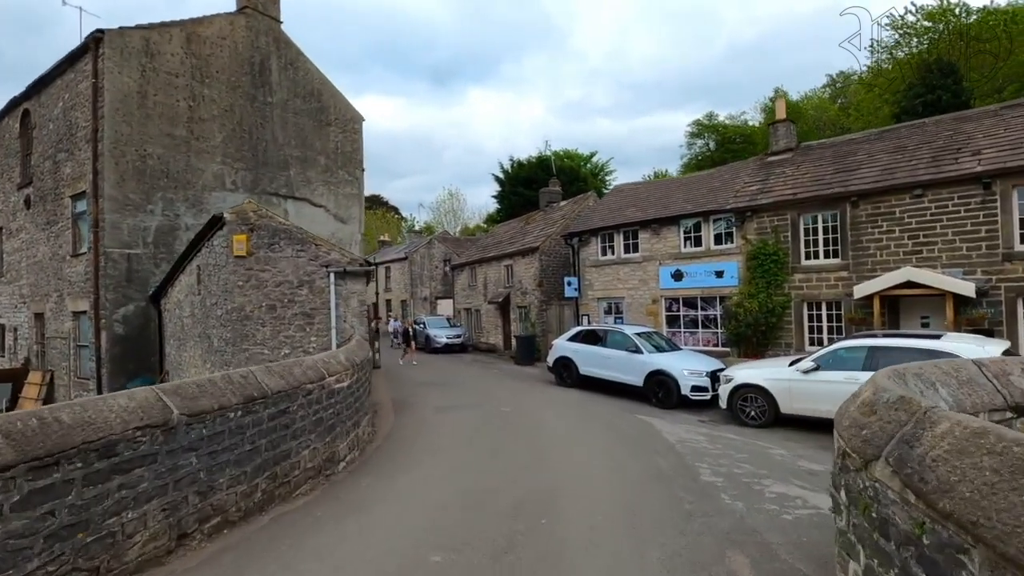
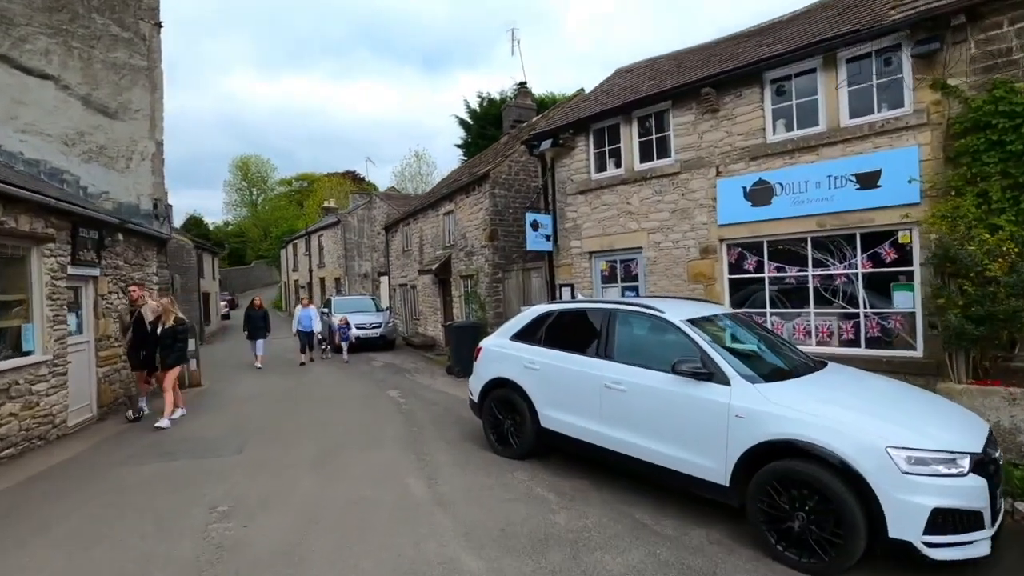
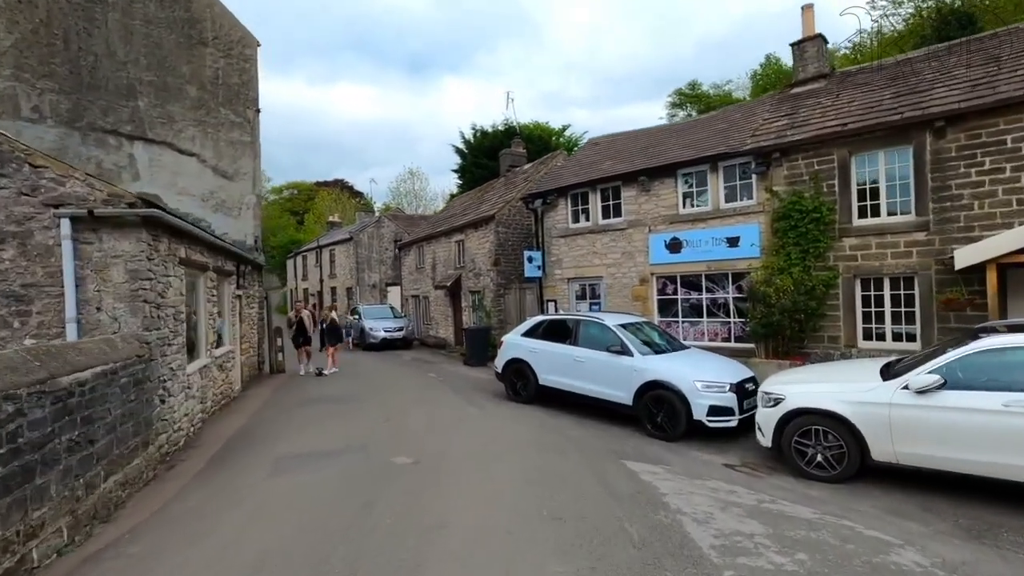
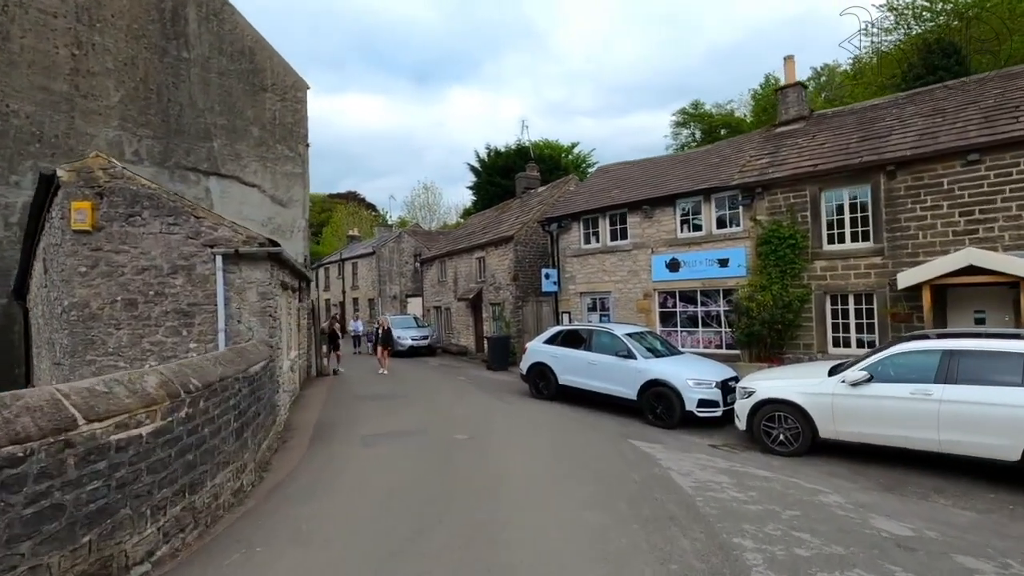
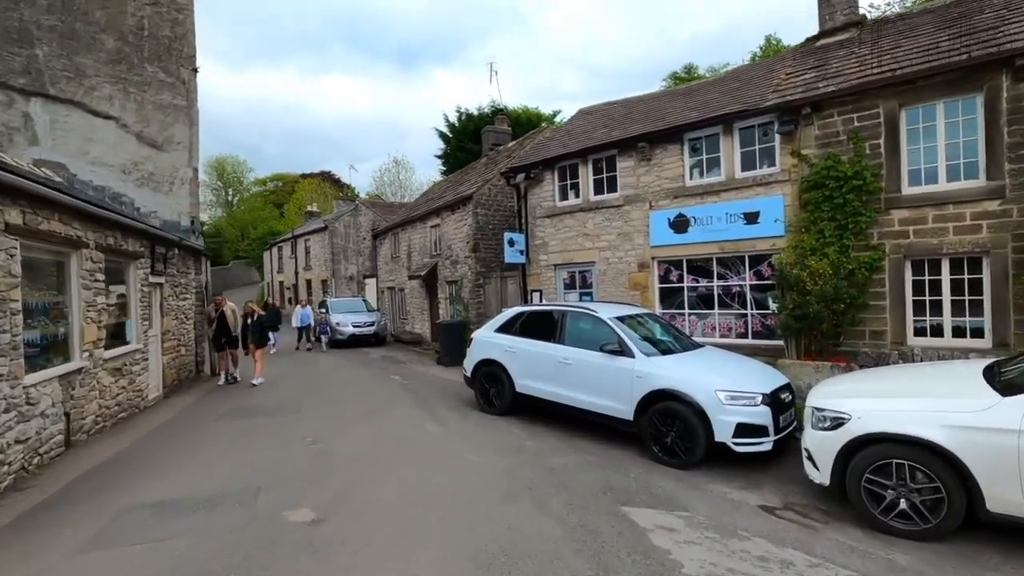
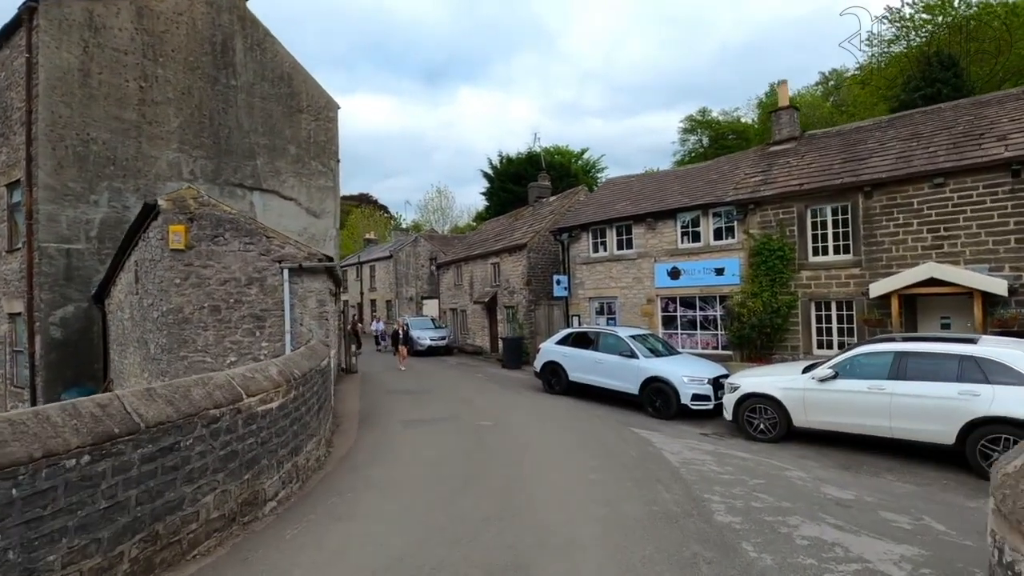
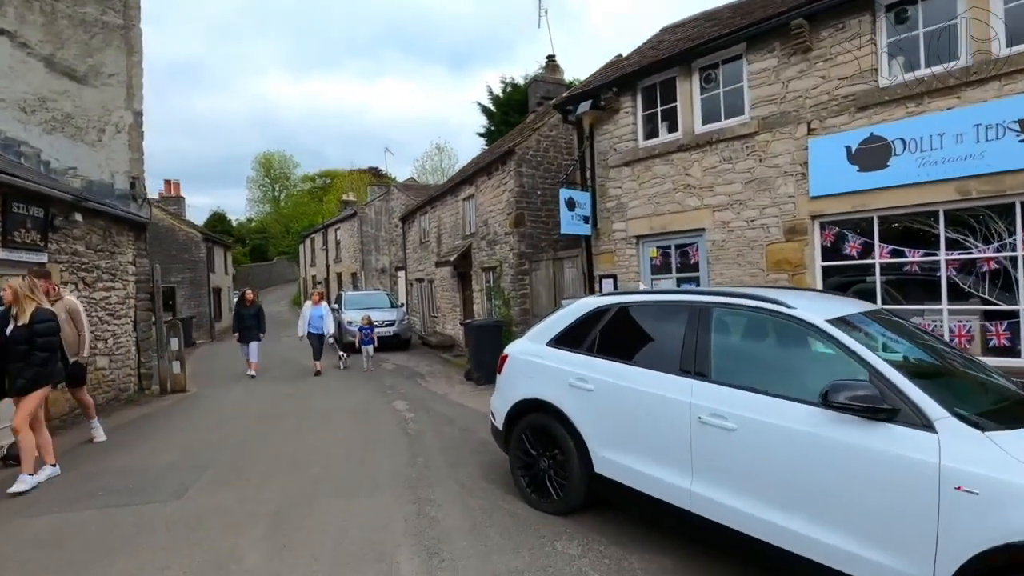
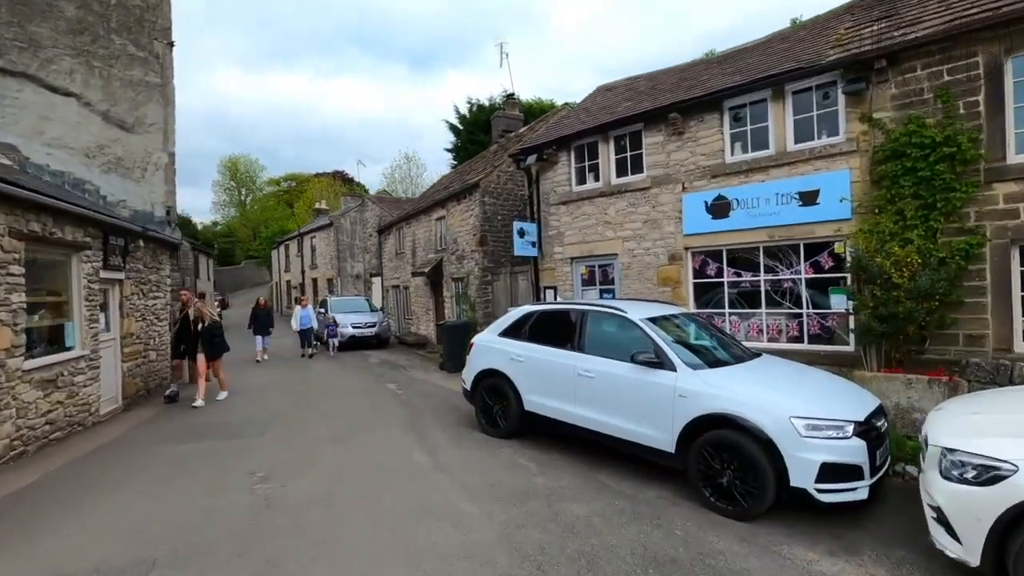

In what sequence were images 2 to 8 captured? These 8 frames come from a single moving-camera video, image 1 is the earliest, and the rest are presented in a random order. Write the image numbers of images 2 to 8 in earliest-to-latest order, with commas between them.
6, 4, 3, 5, 8, 2, 7
